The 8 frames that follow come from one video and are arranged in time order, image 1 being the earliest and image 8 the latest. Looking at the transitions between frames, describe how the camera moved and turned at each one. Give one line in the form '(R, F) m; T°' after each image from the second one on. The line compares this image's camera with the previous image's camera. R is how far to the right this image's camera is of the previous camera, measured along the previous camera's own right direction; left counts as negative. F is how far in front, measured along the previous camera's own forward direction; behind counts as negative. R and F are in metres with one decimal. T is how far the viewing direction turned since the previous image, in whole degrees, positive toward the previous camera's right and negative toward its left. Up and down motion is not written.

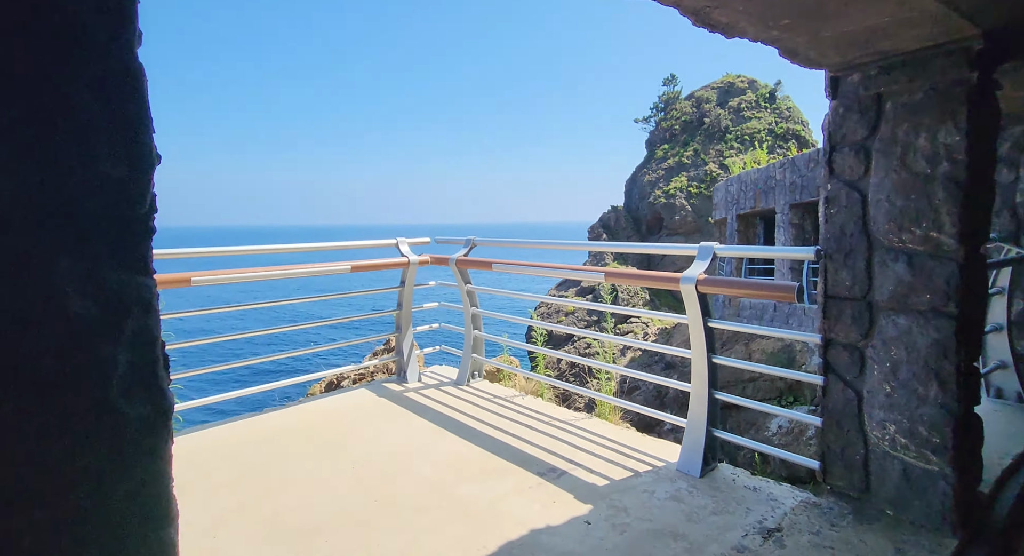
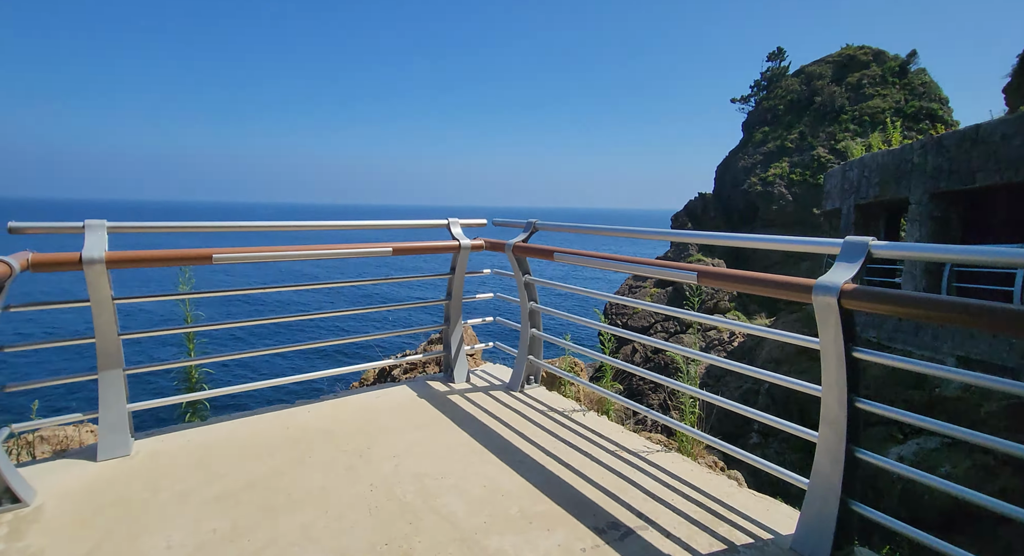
(+0.1, +0.5) m; -8°
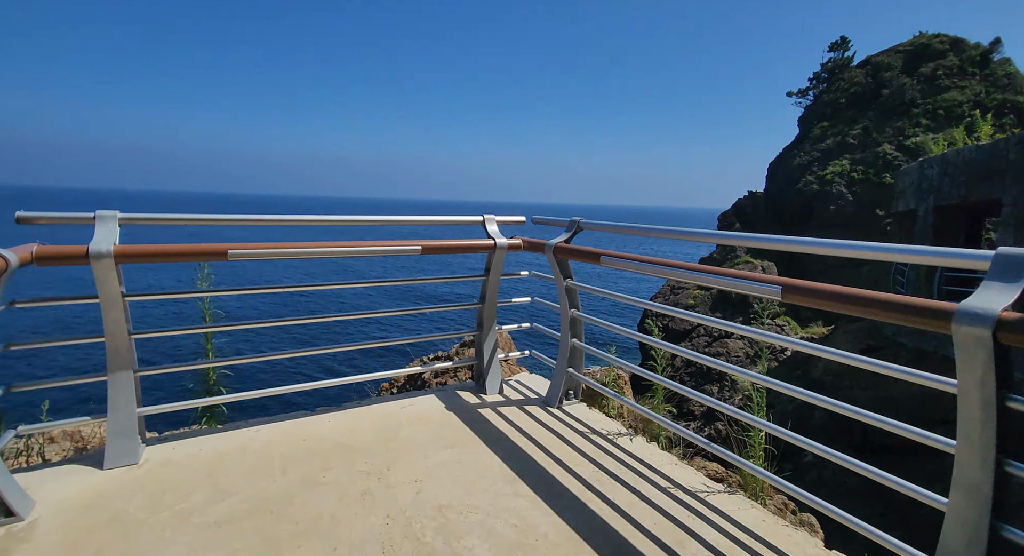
(0.0, +0.3) m; -4°
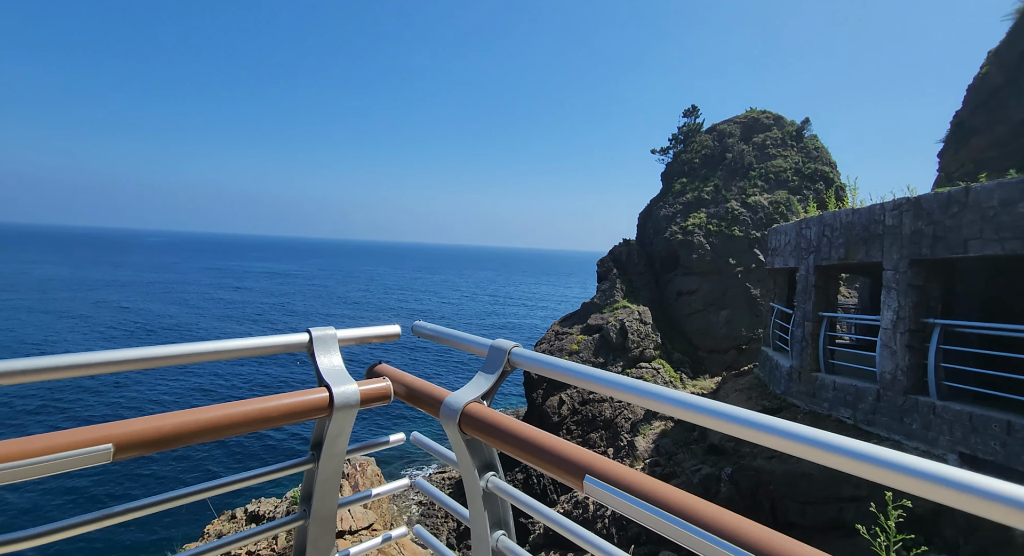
(0.0, +1.2) m; +12°
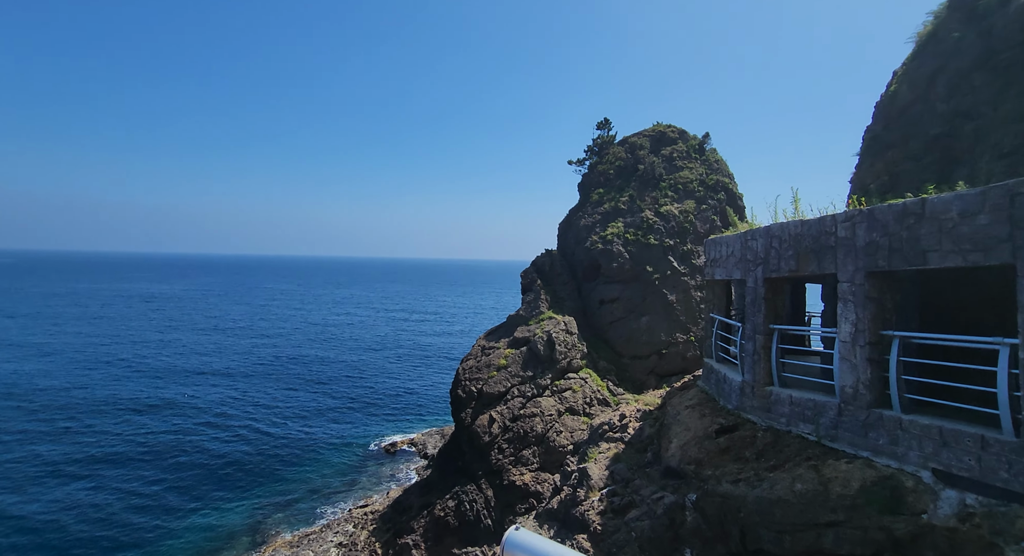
(-0.4, +0.9) m; +8°
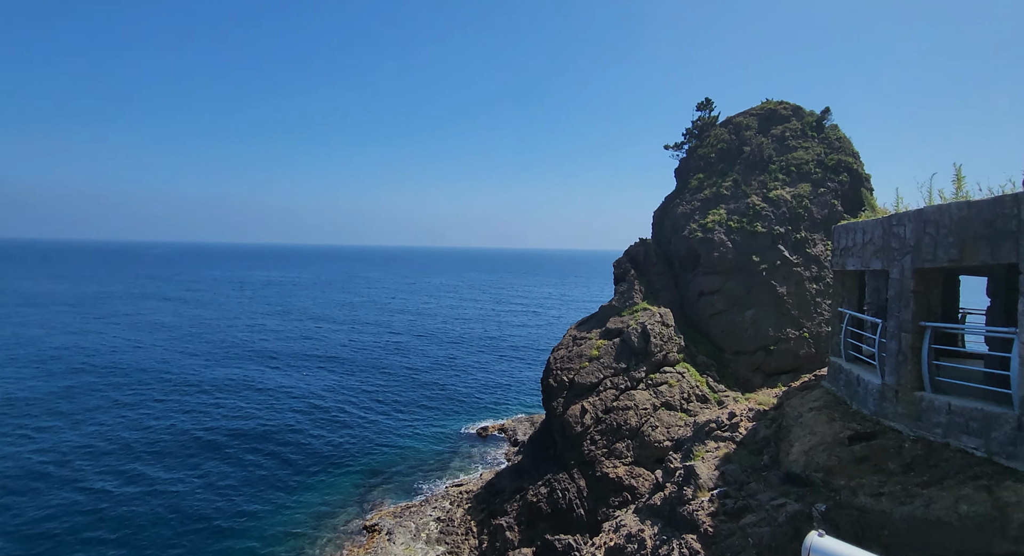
(-0.4, +0.5) m; -8°
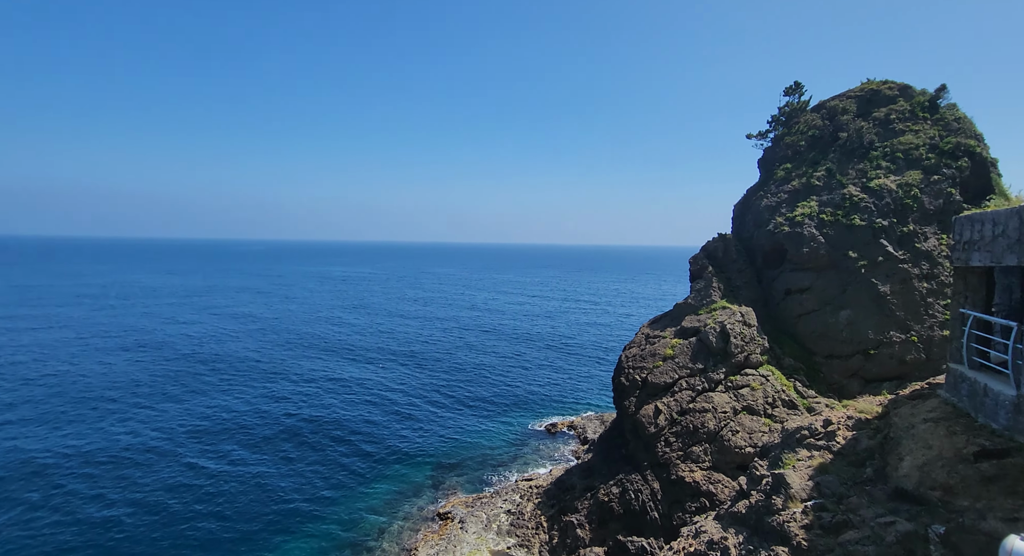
(-0.2, +0.4) m; -7°
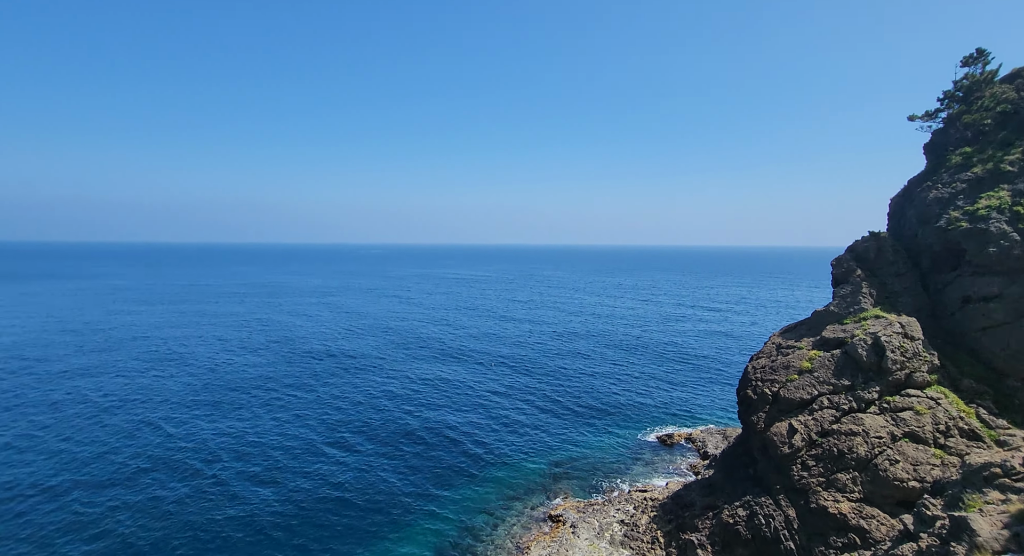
(-0.3, +1.8) m; -11°
